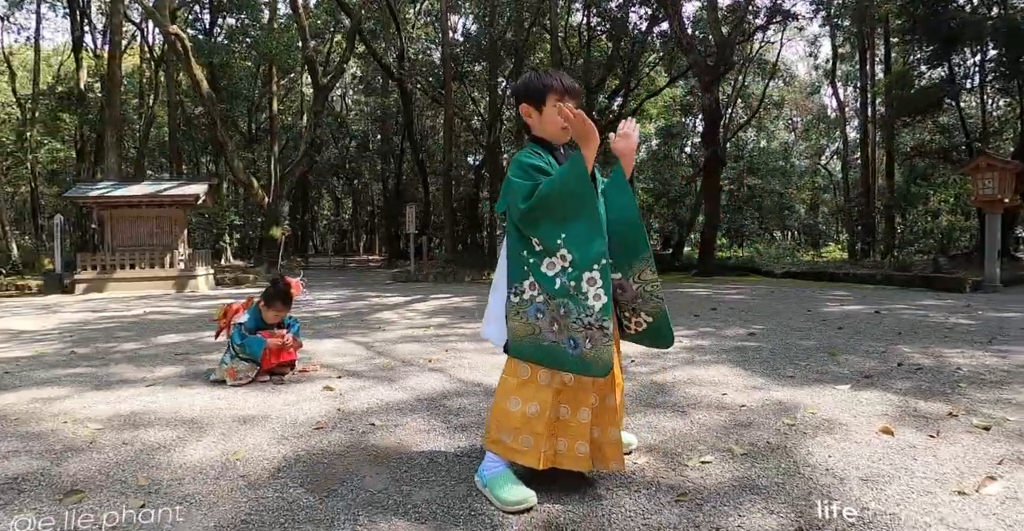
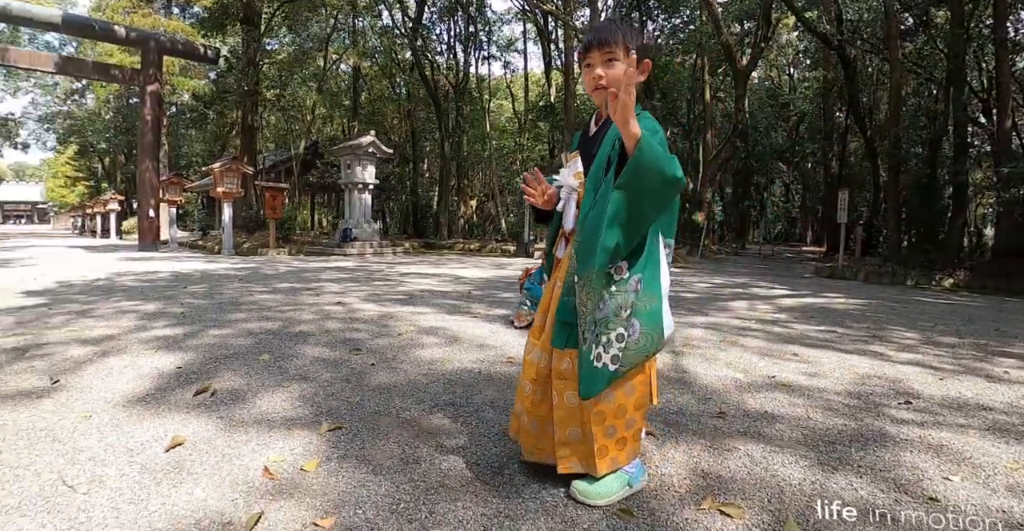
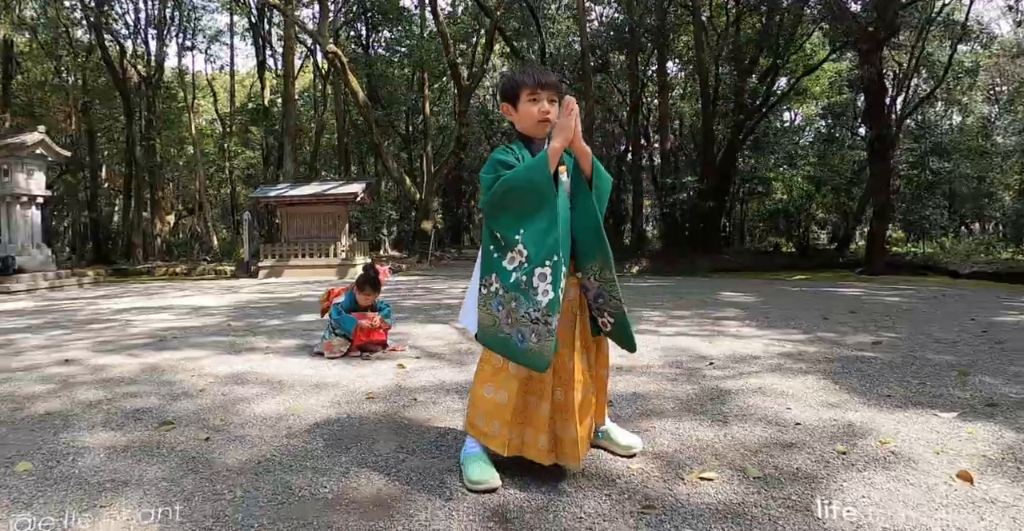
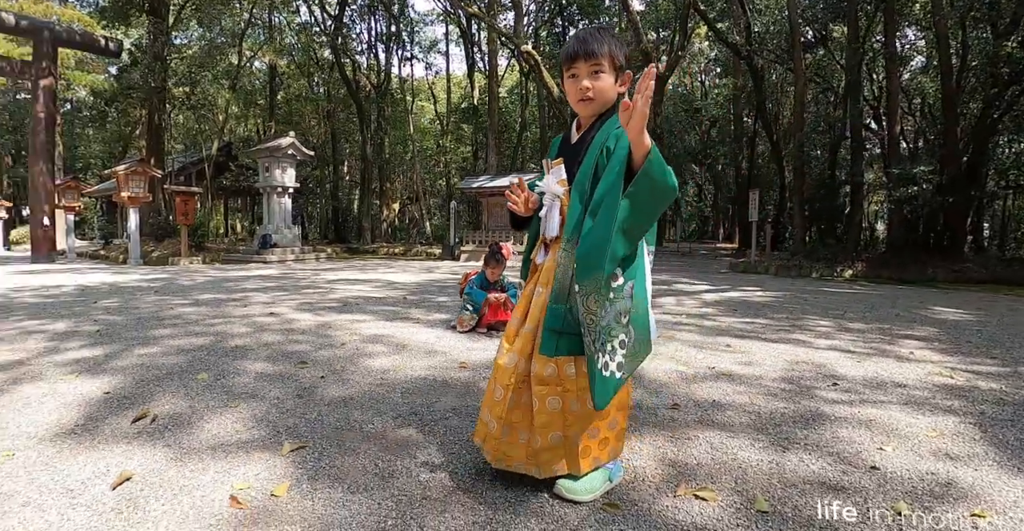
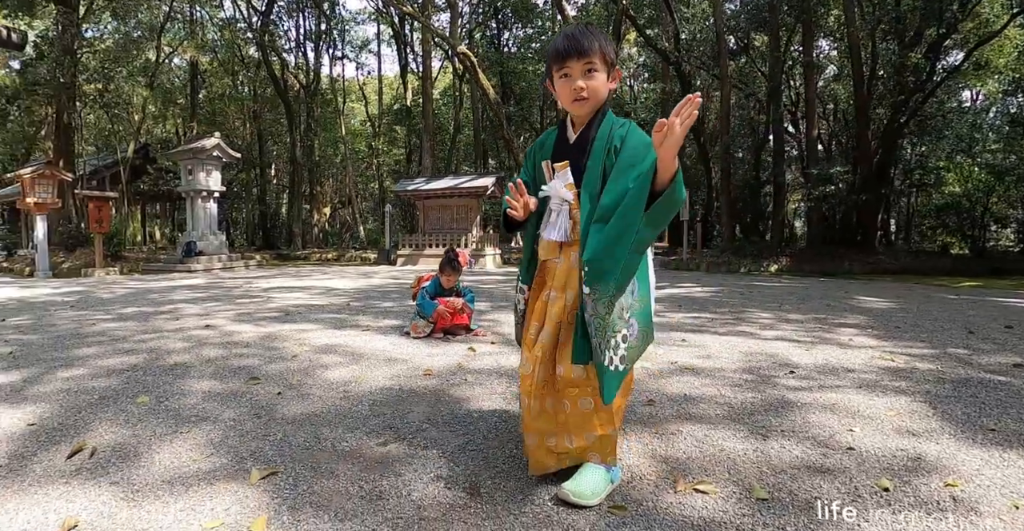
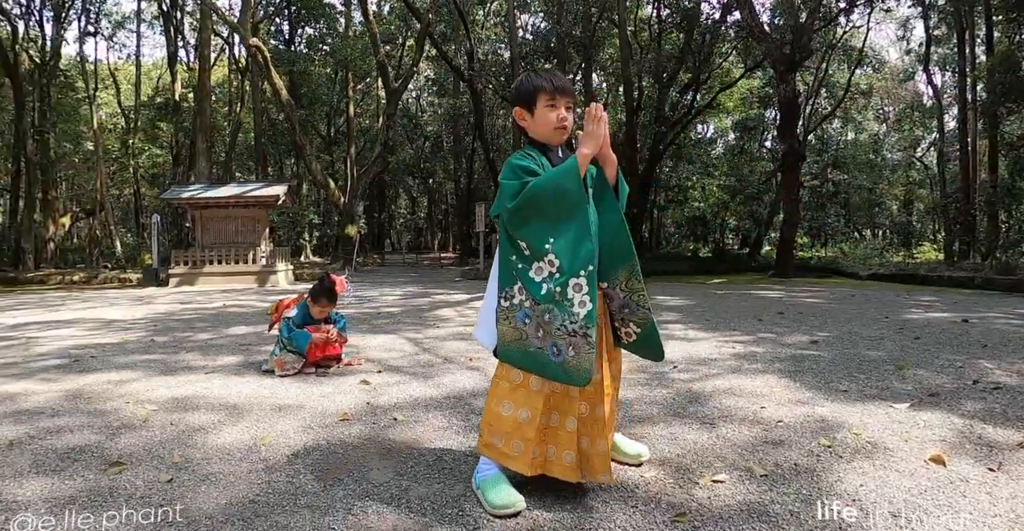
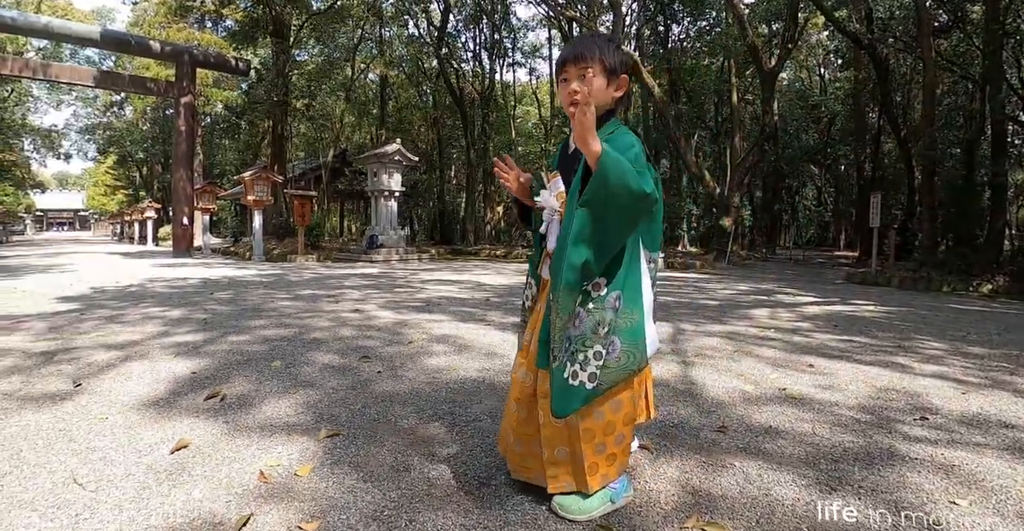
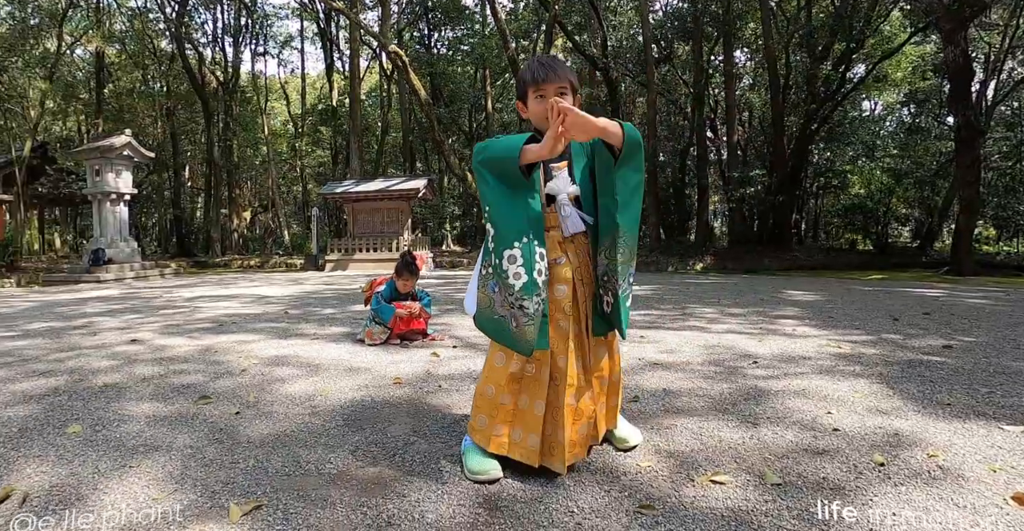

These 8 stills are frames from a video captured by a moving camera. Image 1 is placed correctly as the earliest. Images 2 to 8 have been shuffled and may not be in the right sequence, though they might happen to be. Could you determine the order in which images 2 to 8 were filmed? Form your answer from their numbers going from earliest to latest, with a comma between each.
6, 3, 8, 5, 4, 2, 7
